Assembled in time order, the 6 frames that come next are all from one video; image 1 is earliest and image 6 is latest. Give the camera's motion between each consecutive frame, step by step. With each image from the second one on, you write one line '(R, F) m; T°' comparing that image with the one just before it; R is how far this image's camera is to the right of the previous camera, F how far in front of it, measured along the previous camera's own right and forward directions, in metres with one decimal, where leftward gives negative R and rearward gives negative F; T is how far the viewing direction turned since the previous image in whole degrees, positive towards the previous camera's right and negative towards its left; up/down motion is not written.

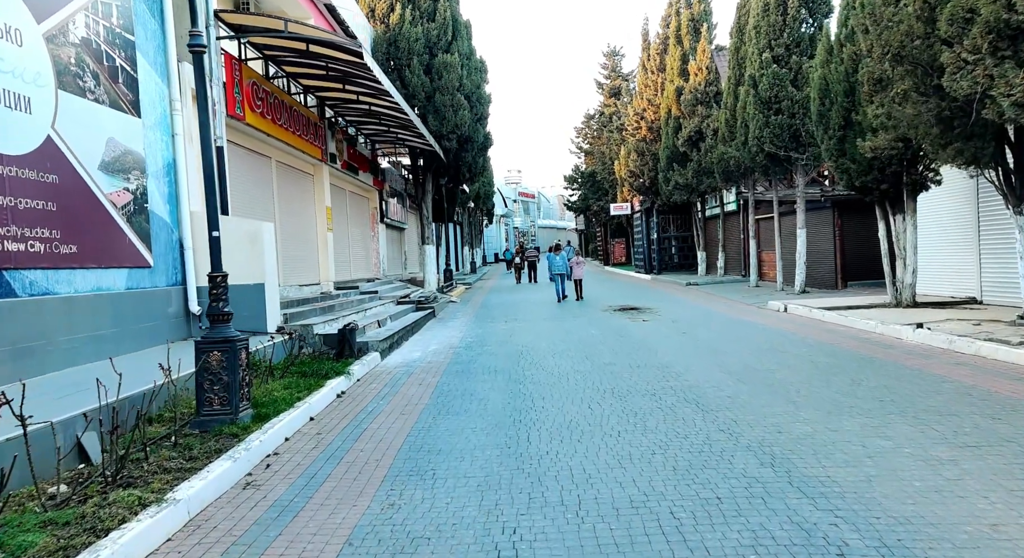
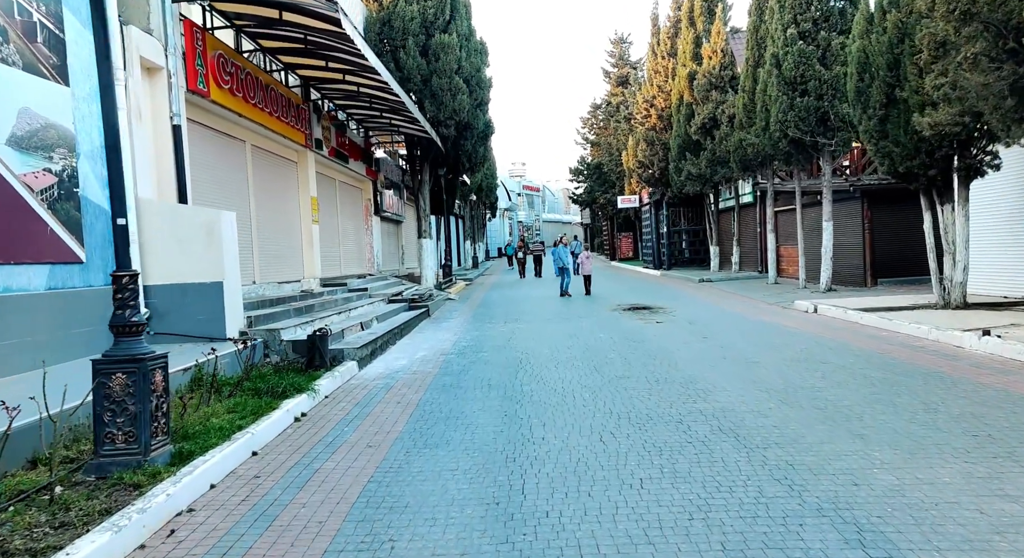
(+0.1, +1.2) m; 0°
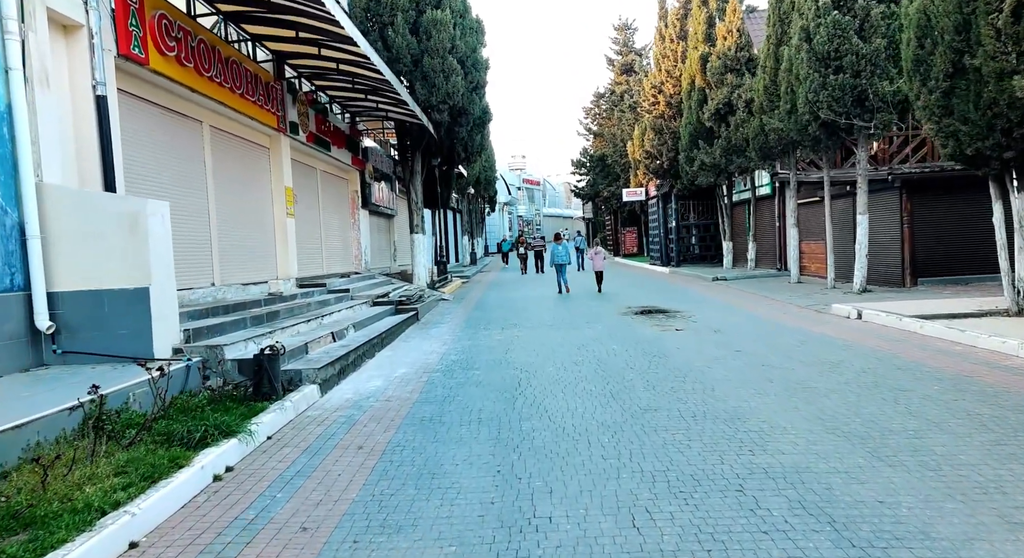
(0.0, +1.5) m; 0°
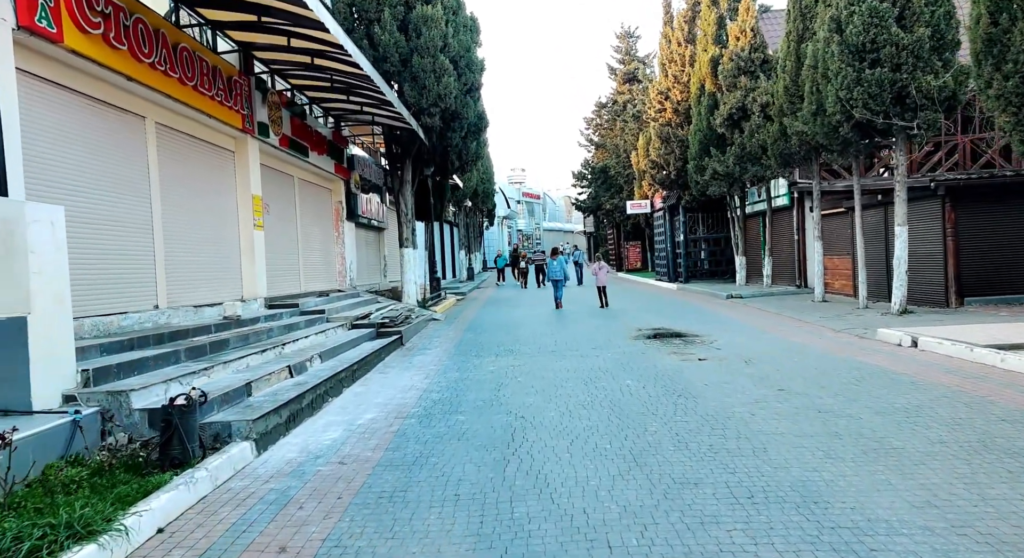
(+0.1, +1.5) m; 0°
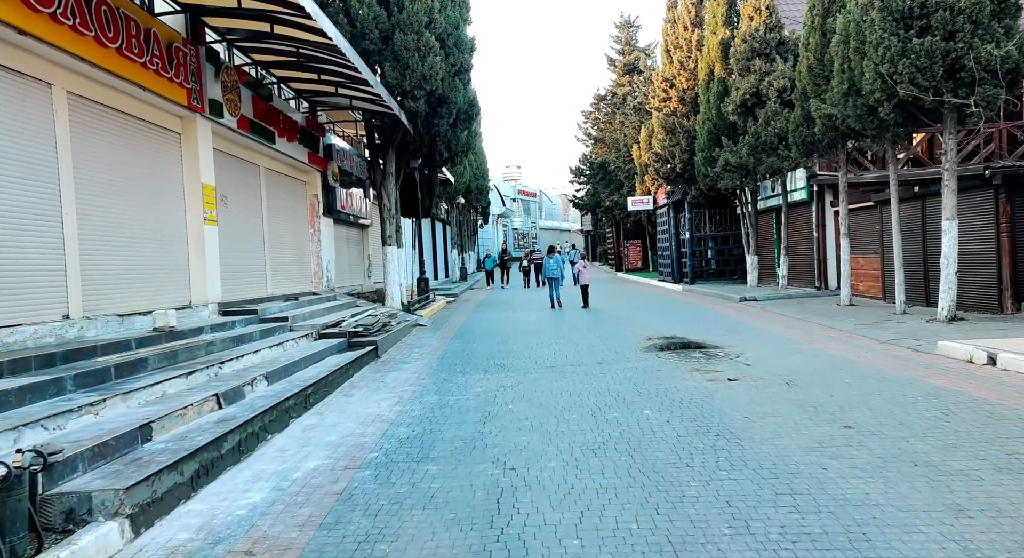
(+0.1, +1.5) m; 0°
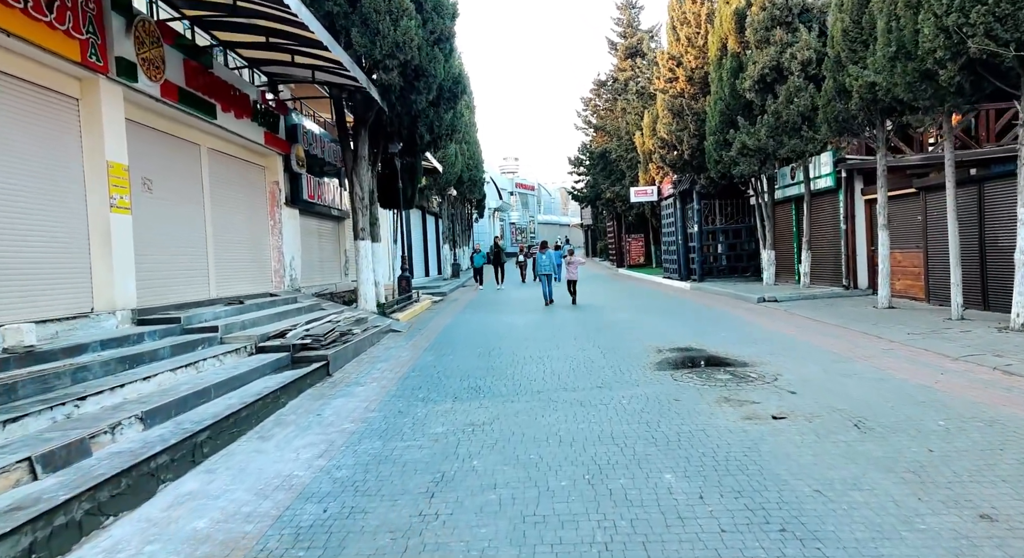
(+0.3, +1.9) m; 0°
